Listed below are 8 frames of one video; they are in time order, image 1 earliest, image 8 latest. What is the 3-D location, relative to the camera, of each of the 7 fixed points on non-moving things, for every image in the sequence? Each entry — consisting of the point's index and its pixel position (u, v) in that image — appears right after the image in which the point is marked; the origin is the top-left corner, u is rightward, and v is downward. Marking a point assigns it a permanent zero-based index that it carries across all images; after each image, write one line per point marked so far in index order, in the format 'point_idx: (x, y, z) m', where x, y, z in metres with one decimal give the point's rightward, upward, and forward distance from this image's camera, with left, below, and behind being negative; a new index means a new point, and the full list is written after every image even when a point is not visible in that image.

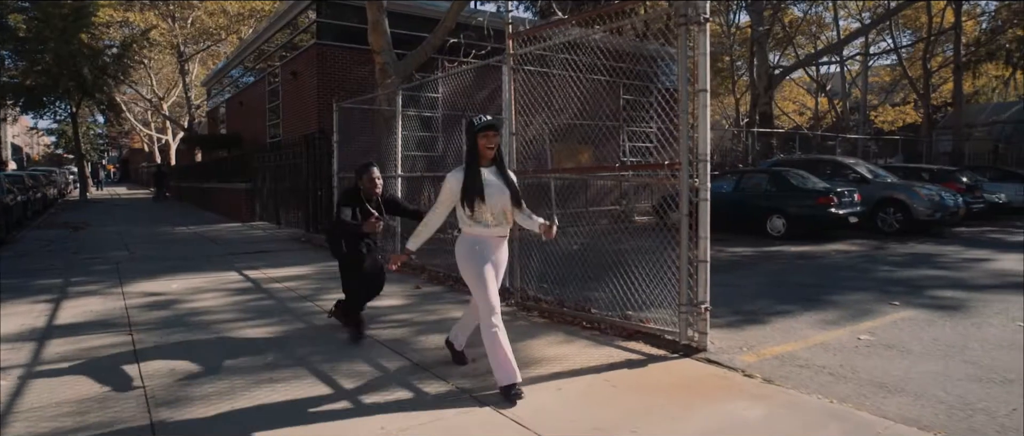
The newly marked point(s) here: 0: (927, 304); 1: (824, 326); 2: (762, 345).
0: (+4.9, -1.0, +7.3) m
1: (+3.2, -1.1, +6.3) m
2: (+2.3, -1.1, +5.5) m
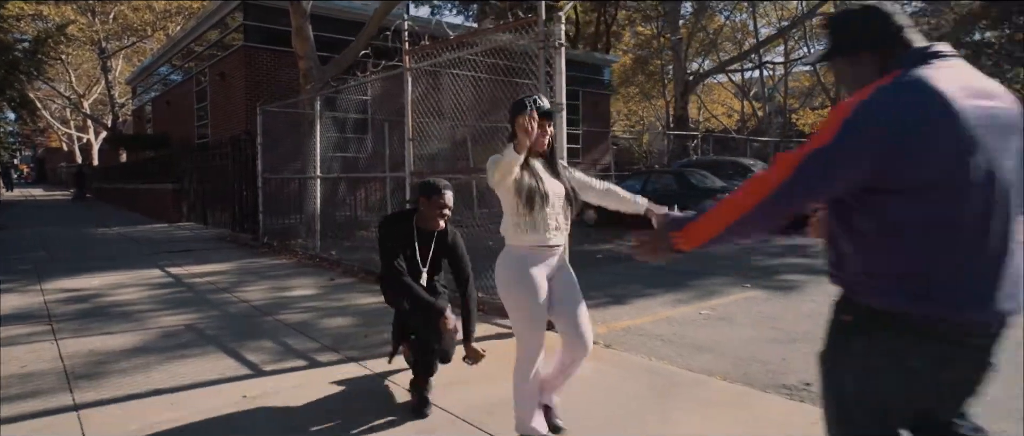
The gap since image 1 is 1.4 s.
0: (+3.6, -0.9, +8.5) m
1: (+2.0, -1.0, +7.4) m
2: (+1.1, -1.0, +6.5) m
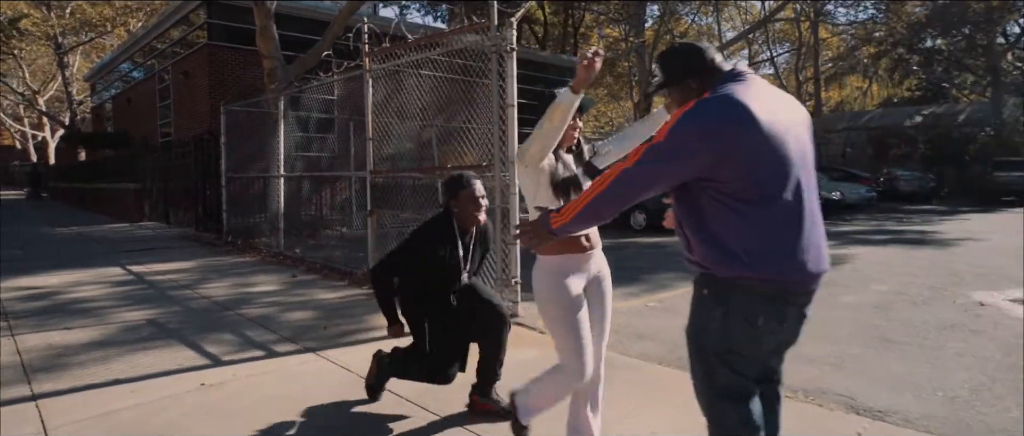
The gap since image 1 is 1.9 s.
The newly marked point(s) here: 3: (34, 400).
0: (+3.0, -0.9, +9.0) m
1: (+1.4, -1.0, +7.7) m
2: (+0.6, -1.0, +6.9) m
3: (-3.5, -1.3, +4.6) m
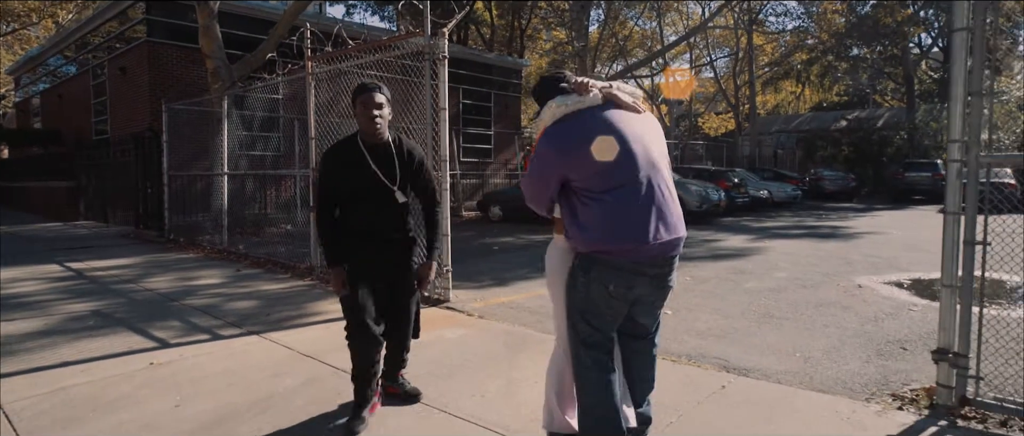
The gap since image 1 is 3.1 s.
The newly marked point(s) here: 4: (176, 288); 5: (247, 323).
0: (+2.0, -0.8, +9.8) m
1: (+0.5, -0.9, +8.4) m
2: (-0.2, -0.9, +7.5) m
3: (-4.1, -1.3, +4.9) m
4: (-4.5, -0.9, +8.3) m
5: (-2.7, -1.1, +6.4) m
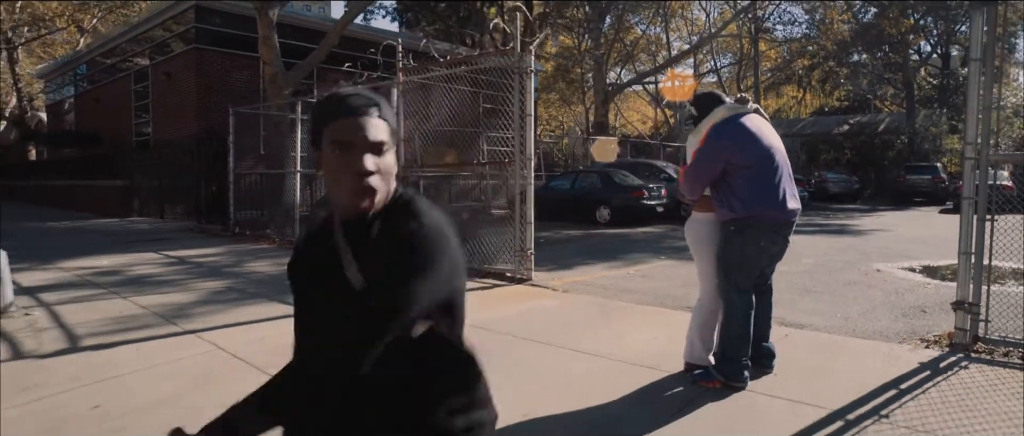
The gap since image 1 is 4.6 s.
0: (+3.0, -0.7, +11.0) m
1: (+1.5, -0.8, +9.6) m
2: (+0.8, -0.8, +8.7) m
3: (-3.2, -1.1, +6.0) m
4: (-3.6, -0.8, +9.5) m
5: (-1.8, -1.0, +7.6) m
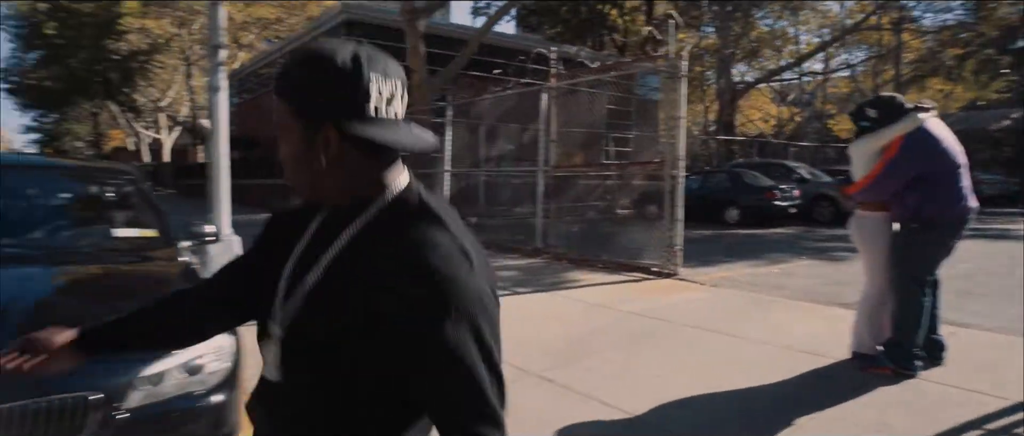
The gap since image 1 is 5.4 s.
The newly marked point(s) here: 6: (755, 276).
0: (+5.5, -0.7, +10.8) m
1: (+3.8, -0.8, +9.8) m
2: (+2.9, -0.8, +9.0) m
3: (-1.4, -1.1, +7.0) m
4: (-1.3, -0.7, +10.5) m
5: (+0.2, -0.9, +8.3) m
6: (+3.4, -0.9, +8.6) m
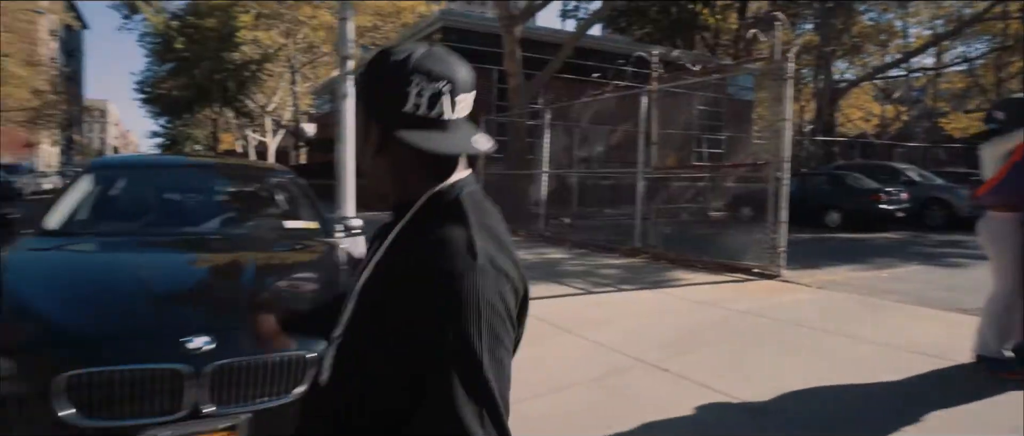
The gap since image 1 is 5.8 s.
0: (+7.2, -0.8, +10.4) m
1: (+5.3, -0.8, +9.5) m
2: (+4.4, -0.8, +8.8) m
3: (-0.2, -1.0, +7.5) m
4: (+0.4, -0.7, +10.9) m
5: (+1.6, -0.9, +8.5) m
6: (+4.8, -0.9, +8.4) m
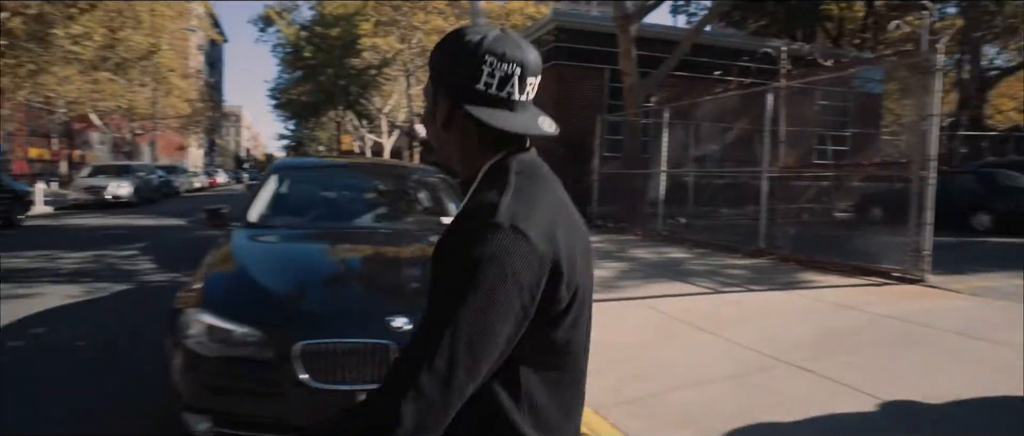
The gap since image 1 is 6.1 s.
0: (+9.1, -0.9, +9.3) m
1: (+7.1, -0.8, +8.8) m
2: (+6.1, -0.8, +8.3) m
3: (+1.4, -1.0, +7.7) m
4: (+2.5, -0.7, +10.9) m
5: (+3.3, -0.9, +8.4) m
6: (+6.5, -0.9, +7.8) m
